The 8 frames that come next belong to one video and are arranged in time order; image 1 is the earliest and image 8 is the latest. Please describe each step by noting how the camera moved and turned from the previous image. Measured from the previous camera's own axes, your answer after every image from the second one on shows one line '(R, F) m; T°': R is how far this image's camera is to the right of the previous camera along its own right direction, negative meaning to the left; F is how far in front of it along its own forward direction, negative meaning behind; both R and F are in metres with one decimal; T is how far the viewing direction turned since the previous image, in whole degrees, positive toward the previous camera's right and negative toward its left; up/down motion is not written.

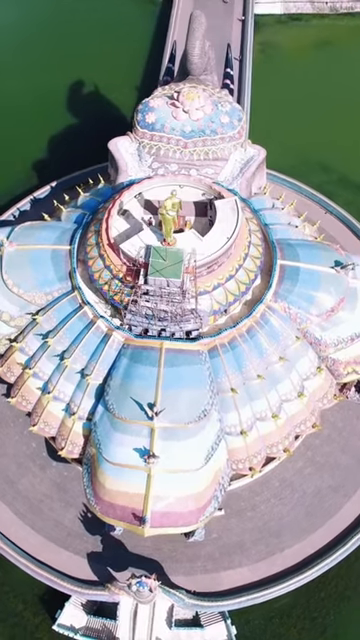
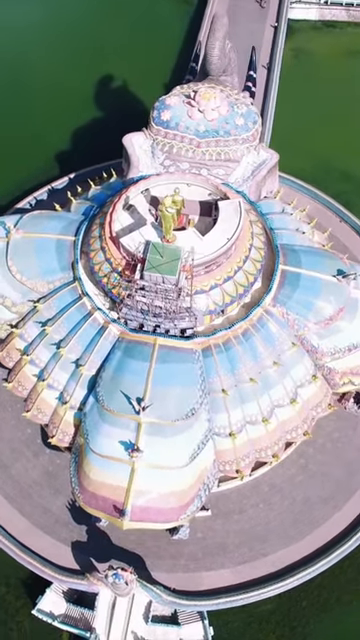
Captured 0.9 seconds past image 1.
(+1.1, -0.1) m; -3°
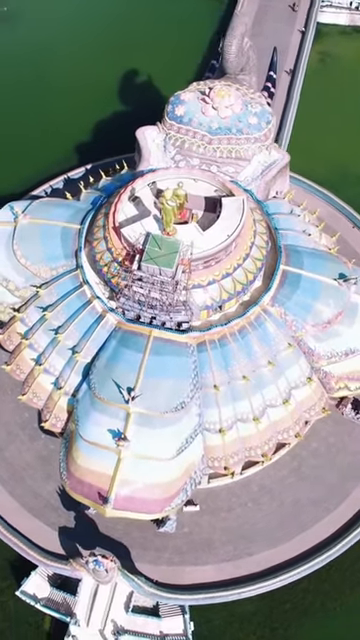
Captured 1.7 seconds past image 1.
(+0.9, -0.1) m; -2°
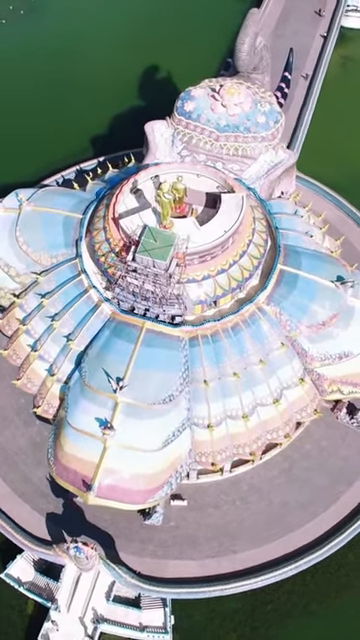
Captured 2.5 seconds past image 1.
(+1.0, -0.1) m; -2°
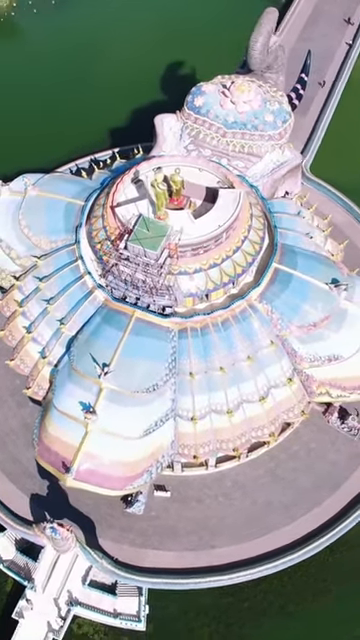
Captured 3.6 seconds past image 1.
(+1.2, -0.1) m; -2°
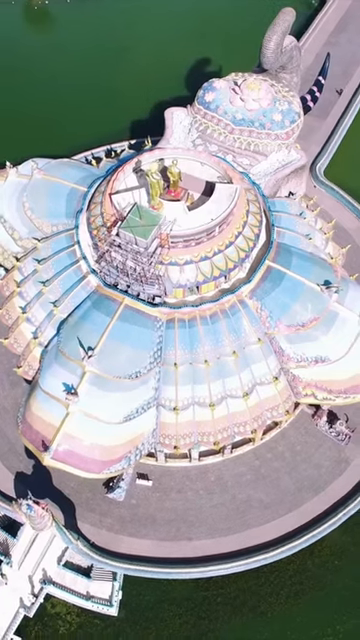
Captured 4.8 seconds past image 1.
(+1.4, -0.2) m; -3°
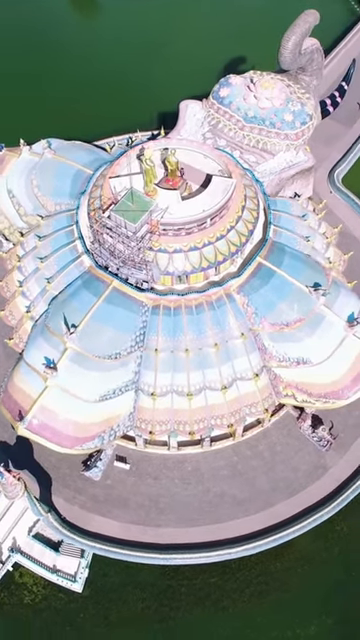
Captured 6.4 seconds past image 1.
(+1.9, -0.2) m; -3°
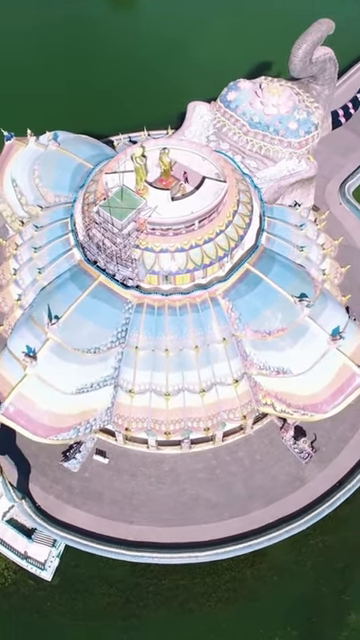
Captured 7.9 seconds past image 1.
(+1.7, 0.0) m; -3°
